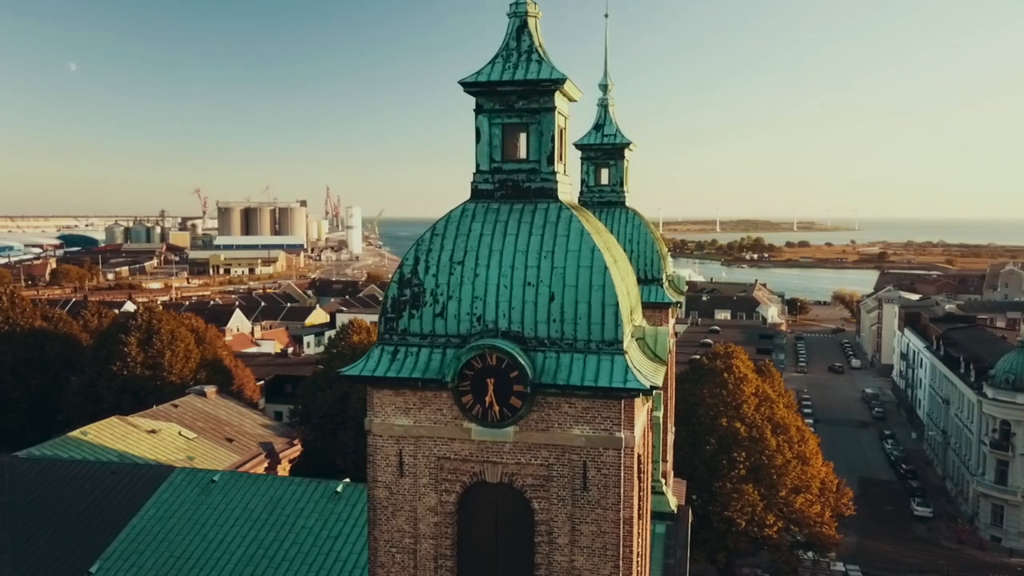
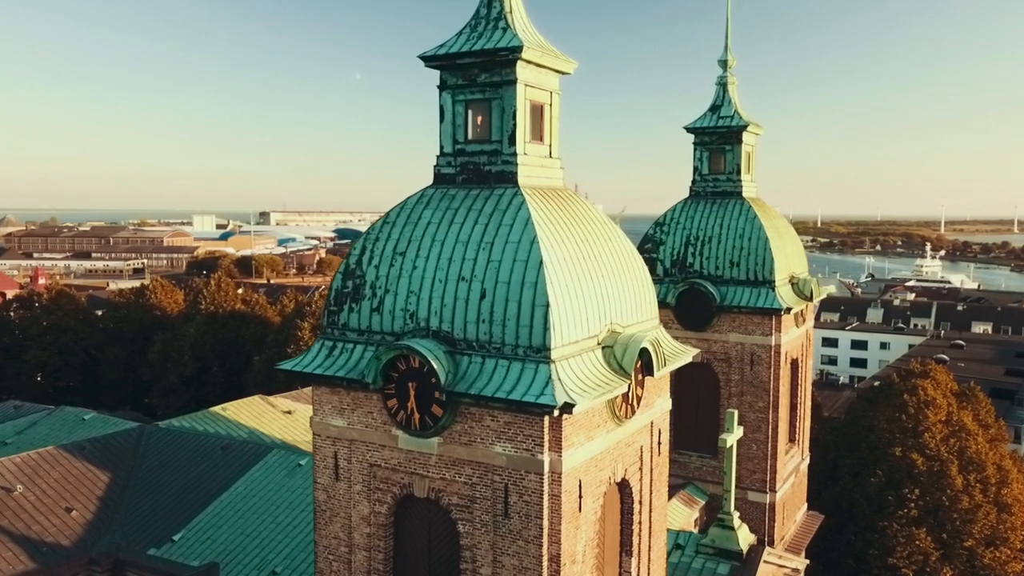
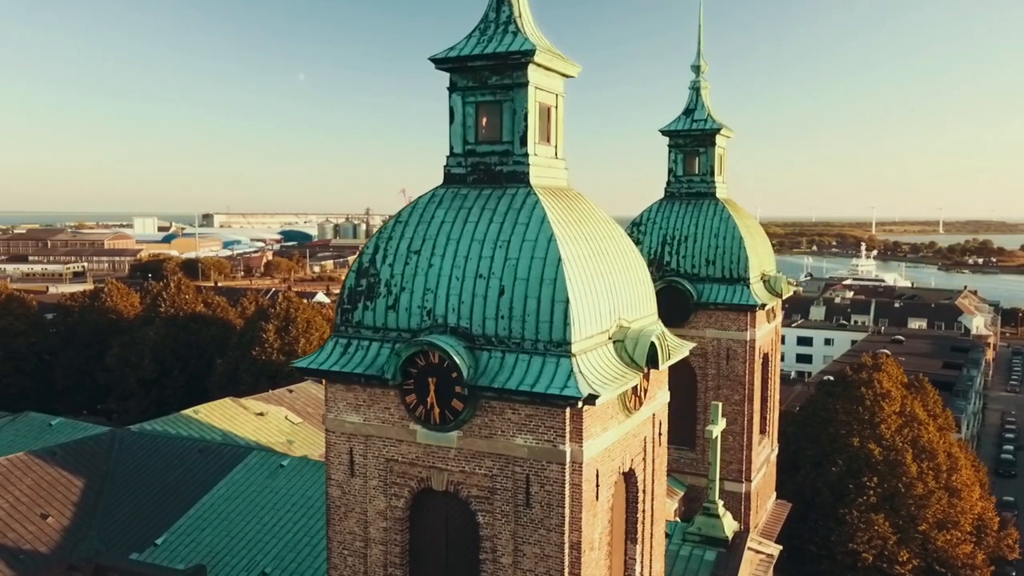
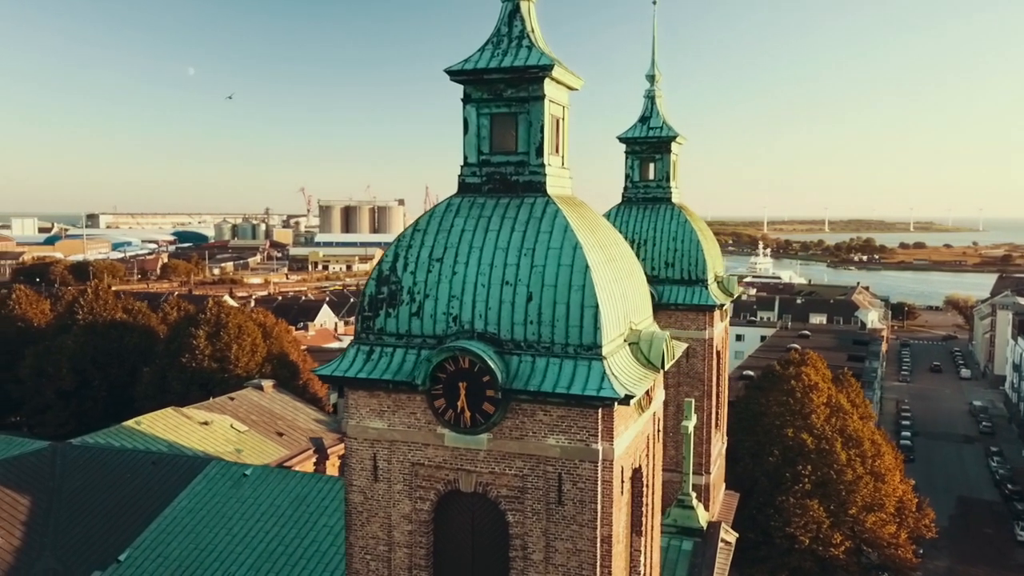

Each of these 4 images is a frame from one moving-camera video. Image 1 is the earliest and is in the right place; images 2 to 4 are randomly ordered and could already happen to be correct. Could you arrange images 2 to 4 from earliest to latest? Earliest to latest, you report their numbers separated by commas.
4, 3, 2
